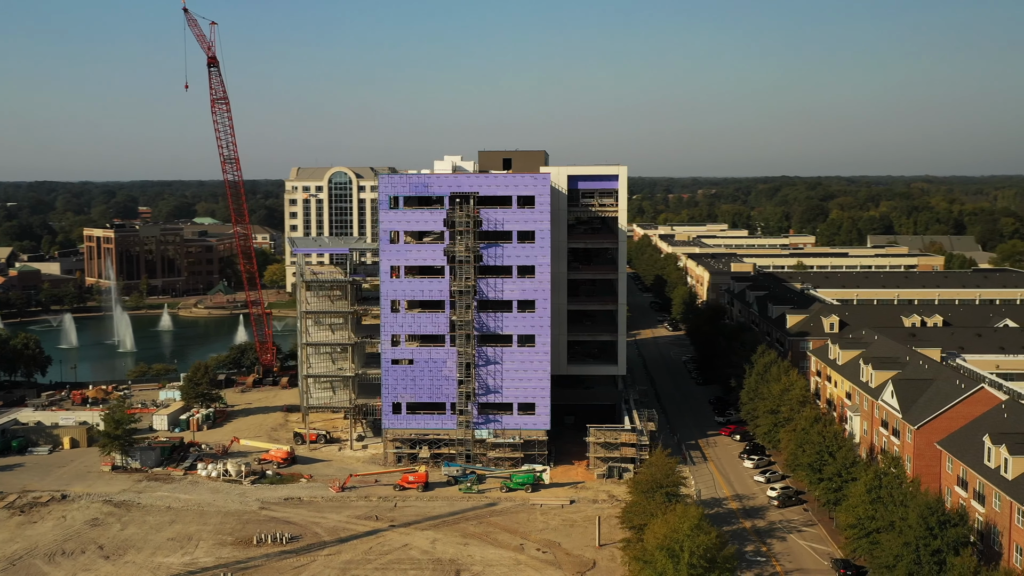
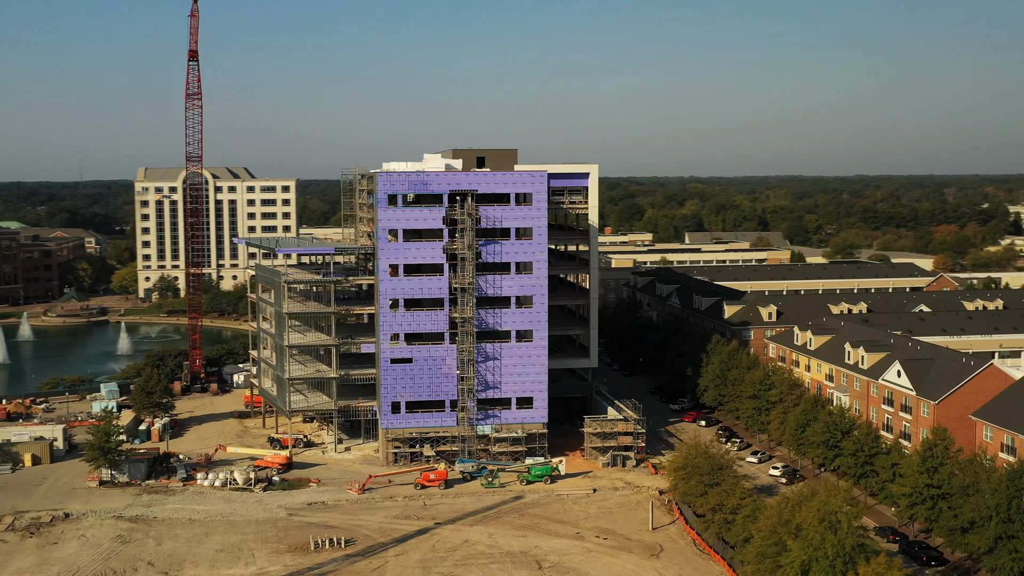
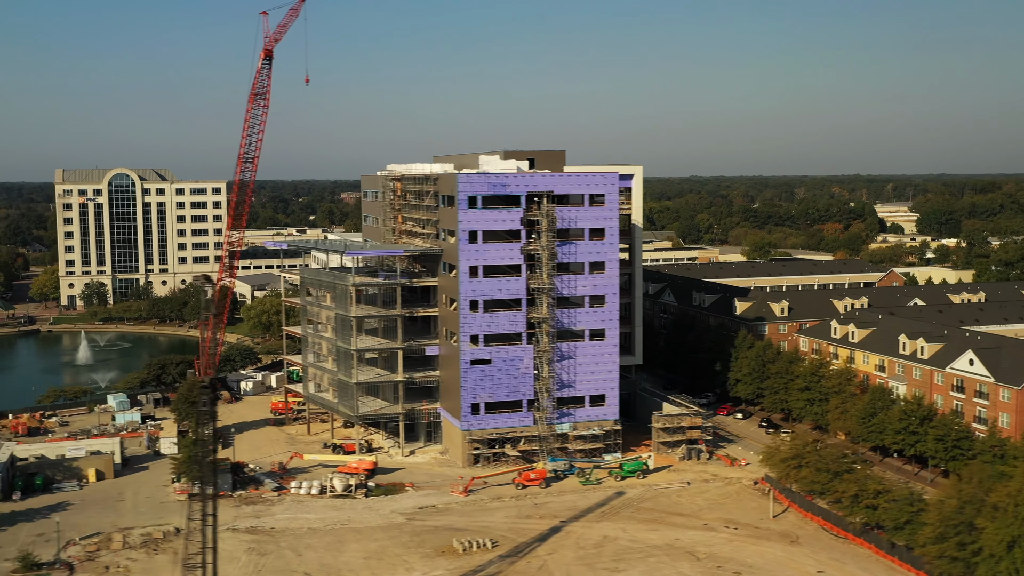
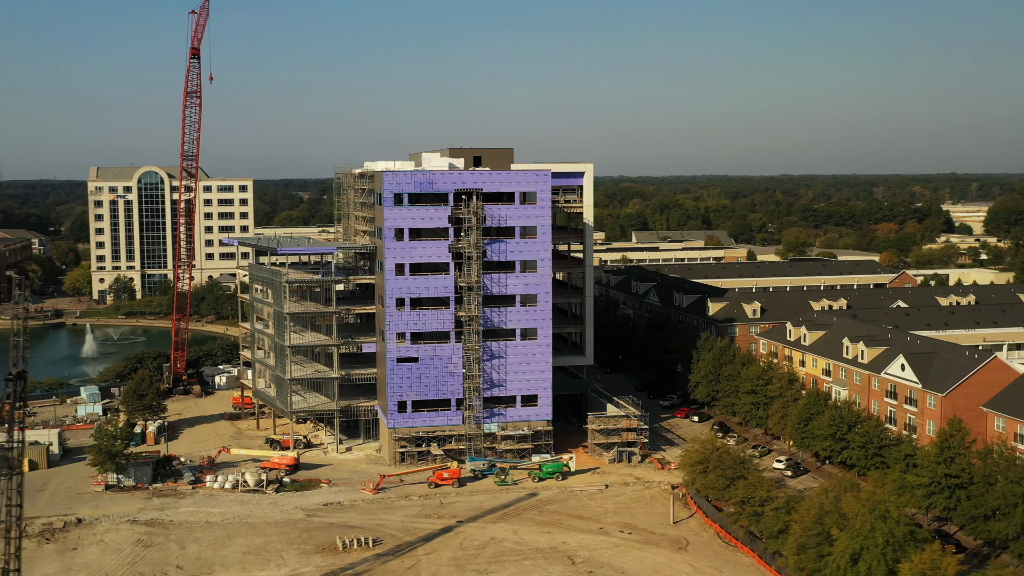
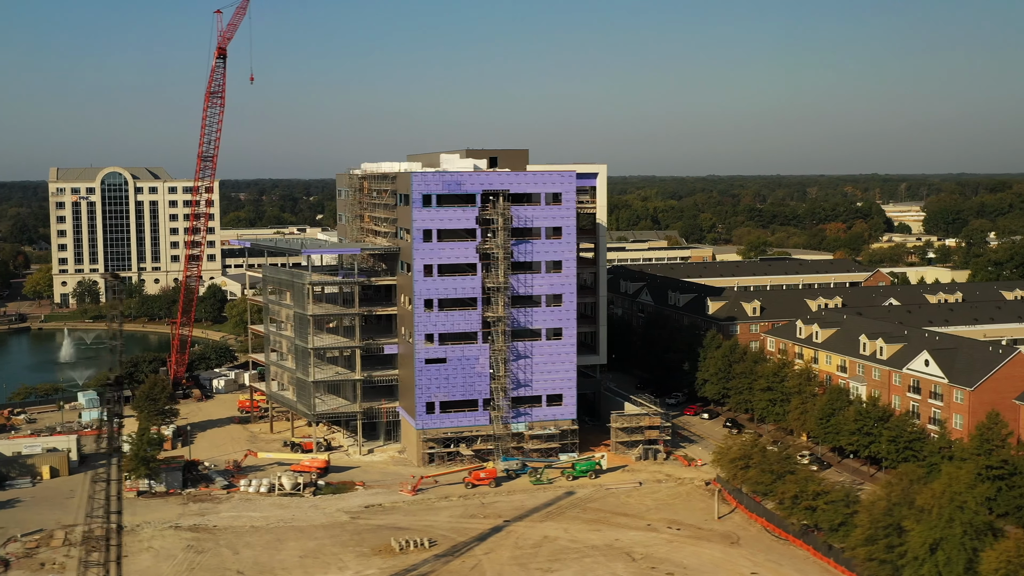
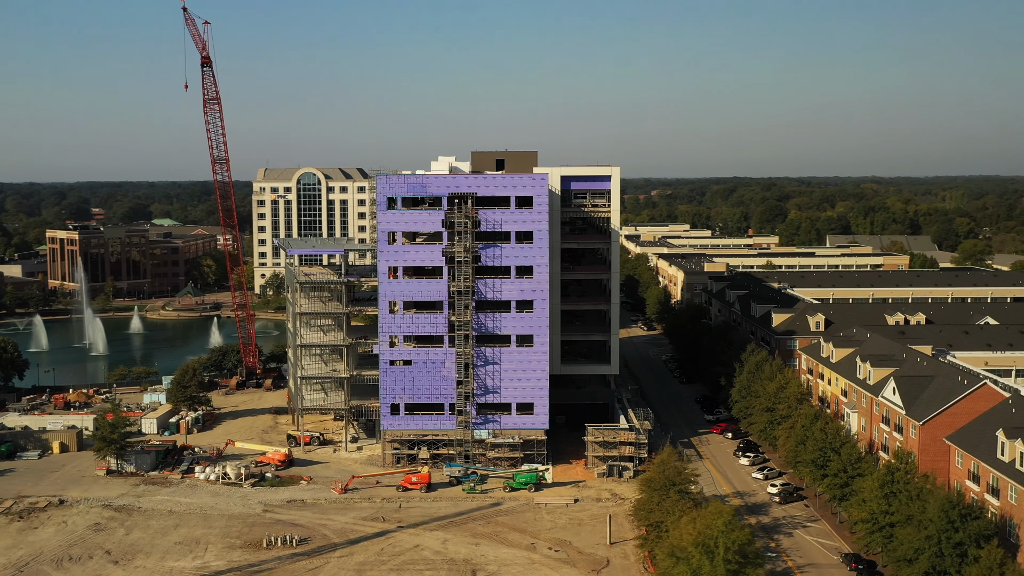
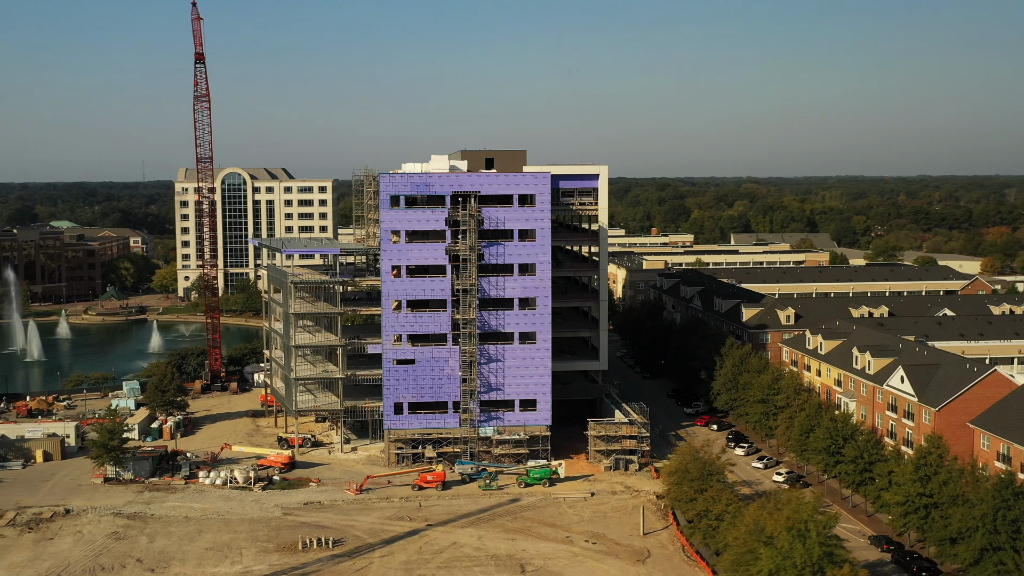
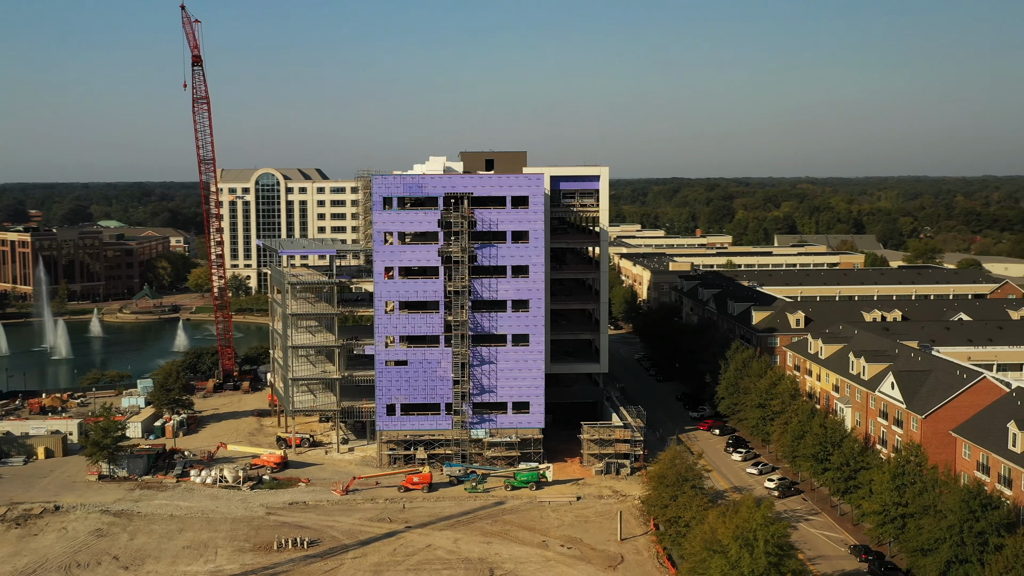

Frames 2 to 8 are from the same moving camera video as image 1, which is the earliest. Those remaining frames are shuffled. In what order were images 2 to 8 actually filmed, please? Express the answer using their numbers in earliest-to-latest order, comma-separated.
6, 8, 7, 2, 4, 5, 3
